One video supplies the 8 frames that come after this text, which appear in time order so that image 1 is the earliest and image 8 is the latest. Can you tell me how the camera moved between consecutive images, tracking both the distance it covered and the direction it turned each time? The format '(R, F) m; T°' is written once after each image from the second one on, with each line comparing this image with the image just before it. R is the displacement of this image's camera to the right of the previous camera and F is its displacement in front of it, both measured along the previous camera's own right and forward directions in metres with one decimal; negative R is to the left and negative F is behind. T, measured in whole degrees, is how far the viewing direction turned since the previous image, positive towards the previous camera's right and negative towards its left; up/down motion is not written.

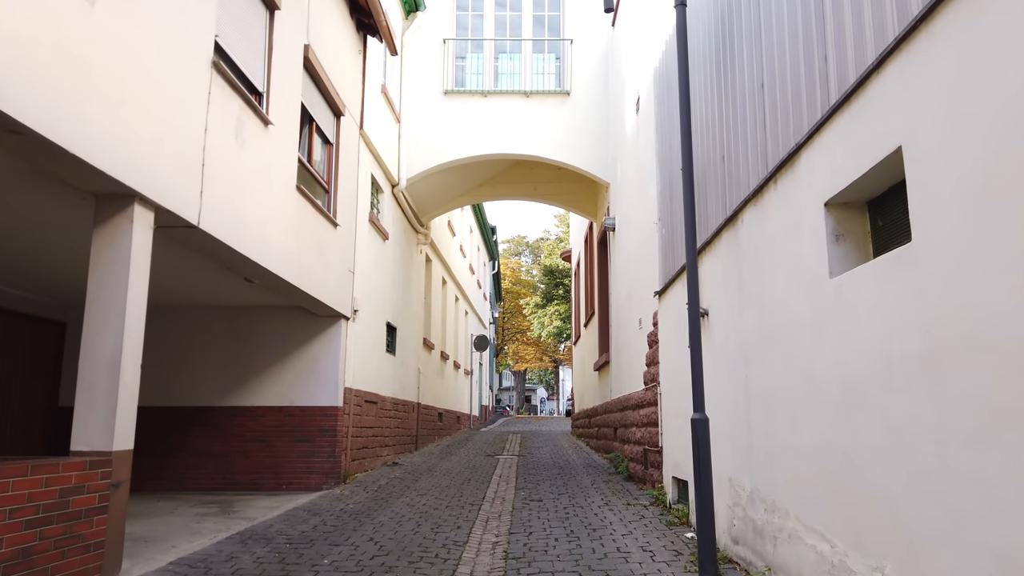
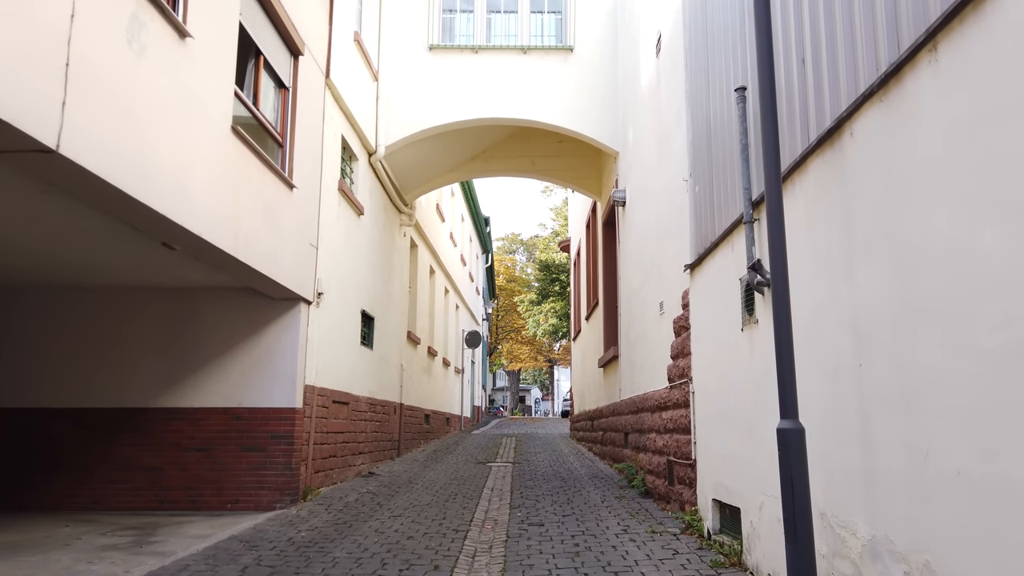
(0.0, +1.7) m; 0°
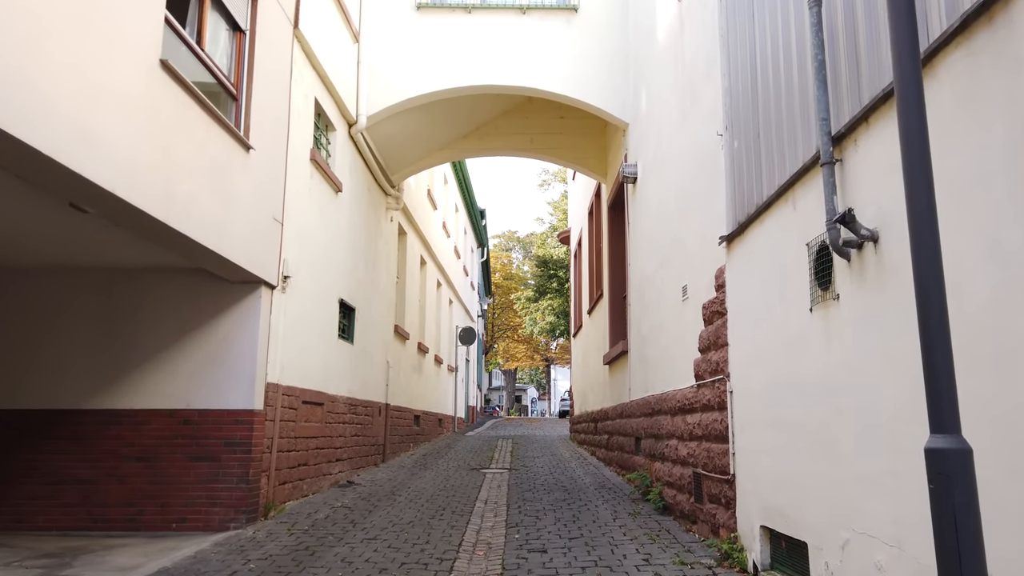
(0.0, +1.2) m; 0°
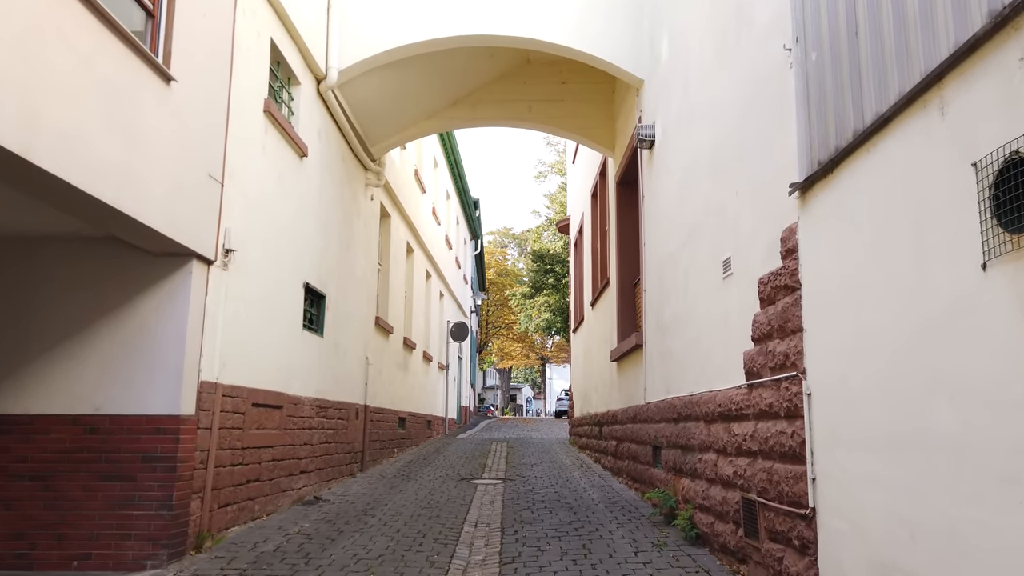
(0.0, +1.4) m; 0°
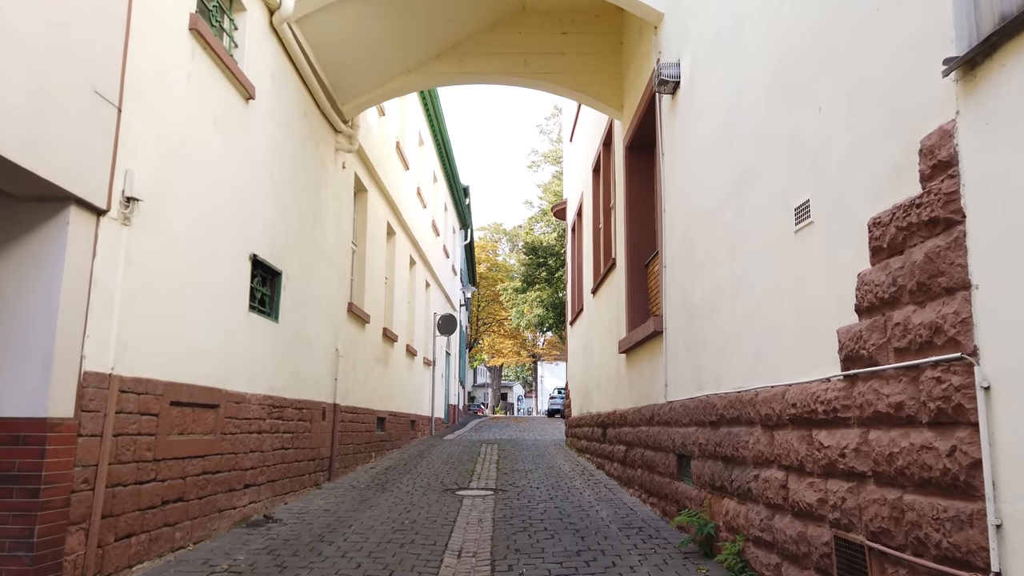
(0.0, +1.5) m; +1°
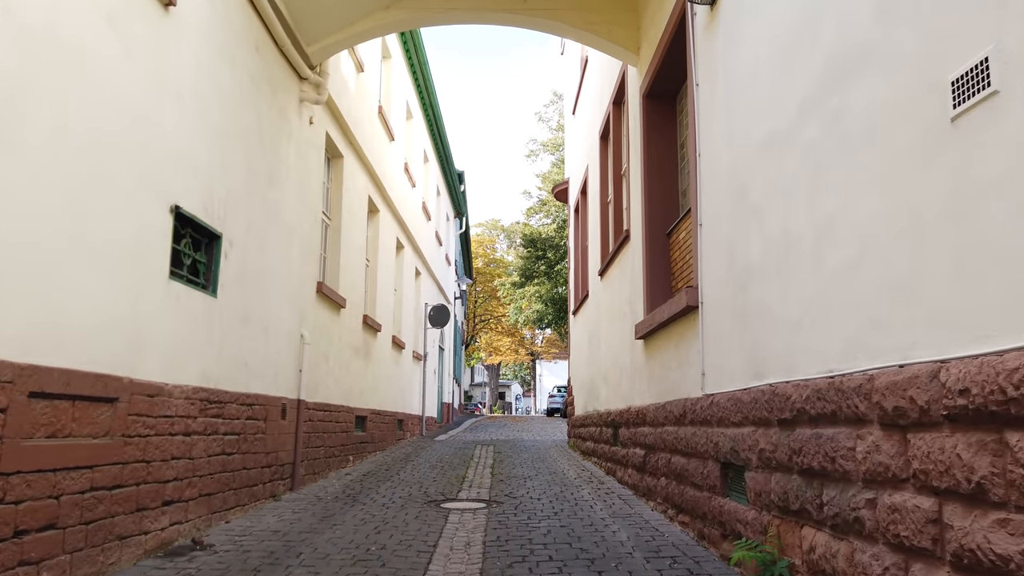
(0.0, +1.5) m; 0°
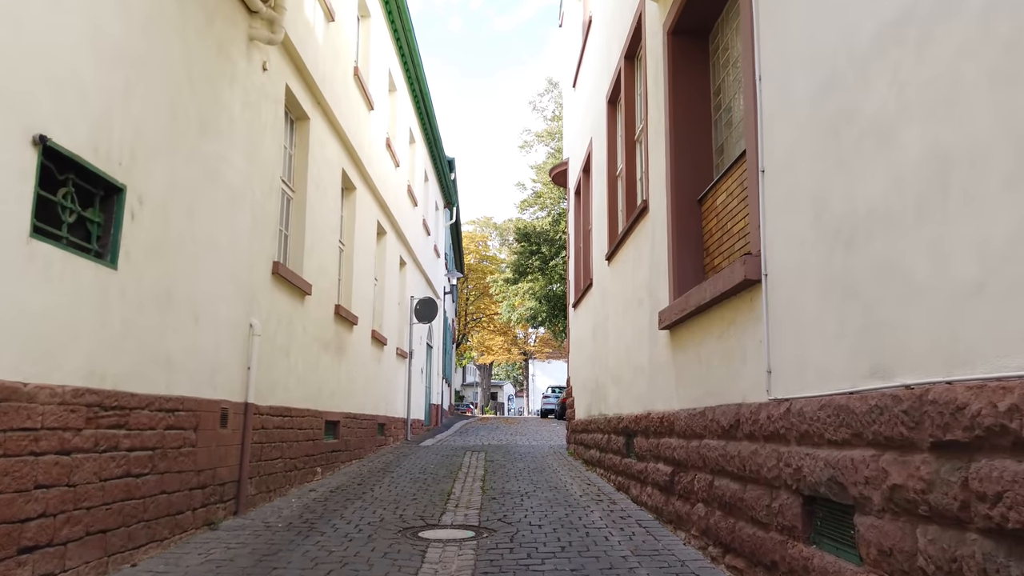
(0.0, +1.5) m; +1°
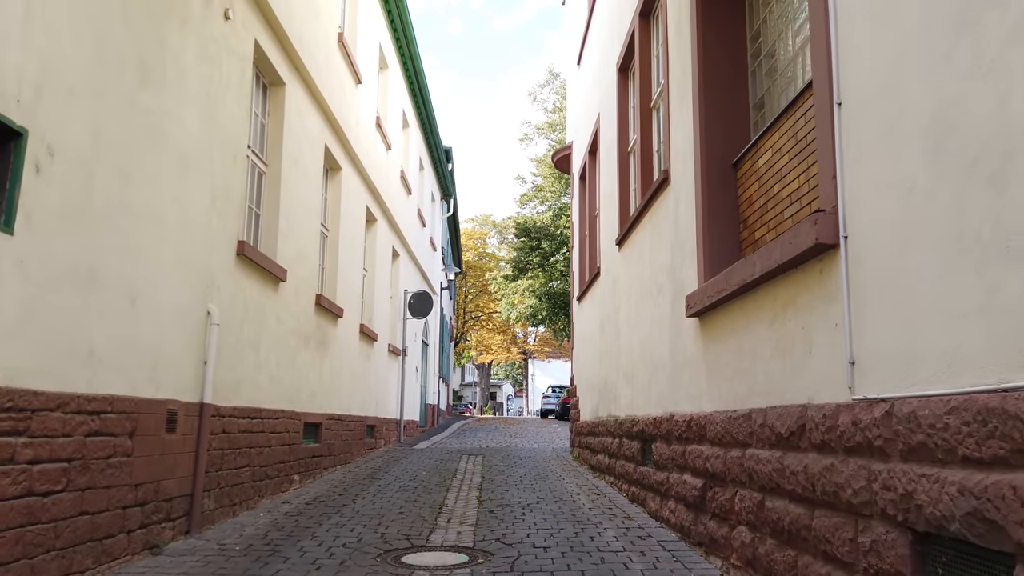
(0.0, +1.0) m; 0°
